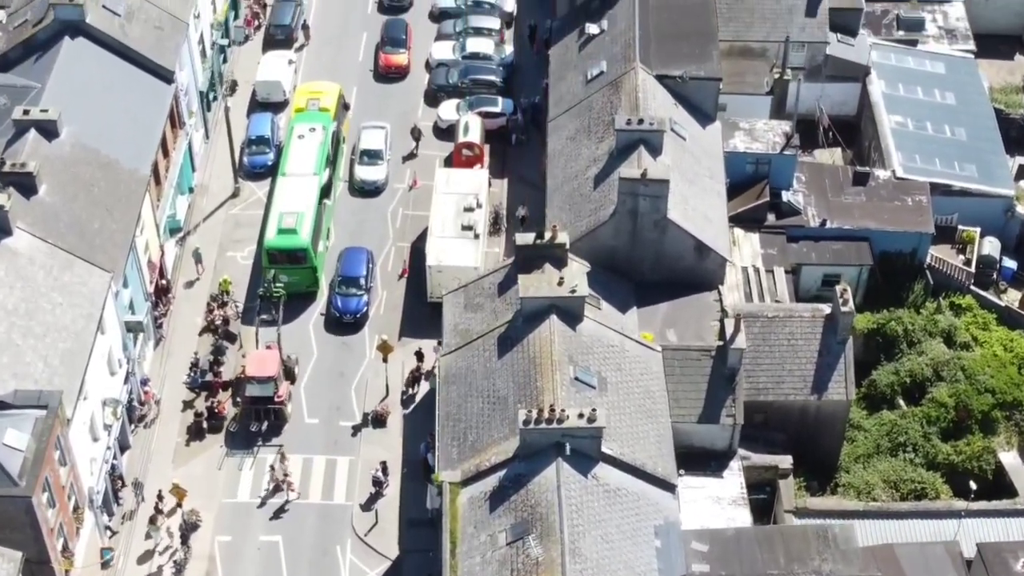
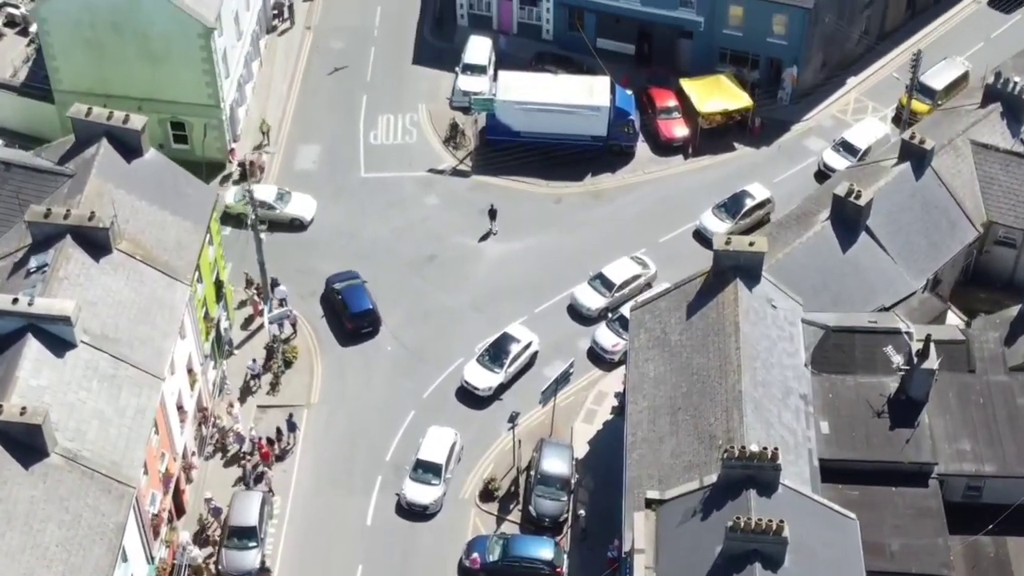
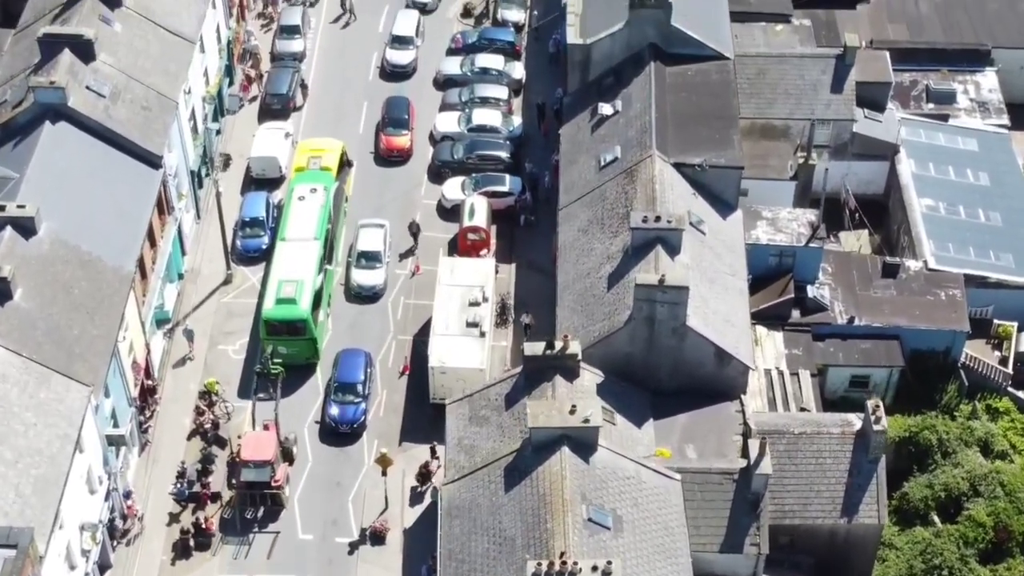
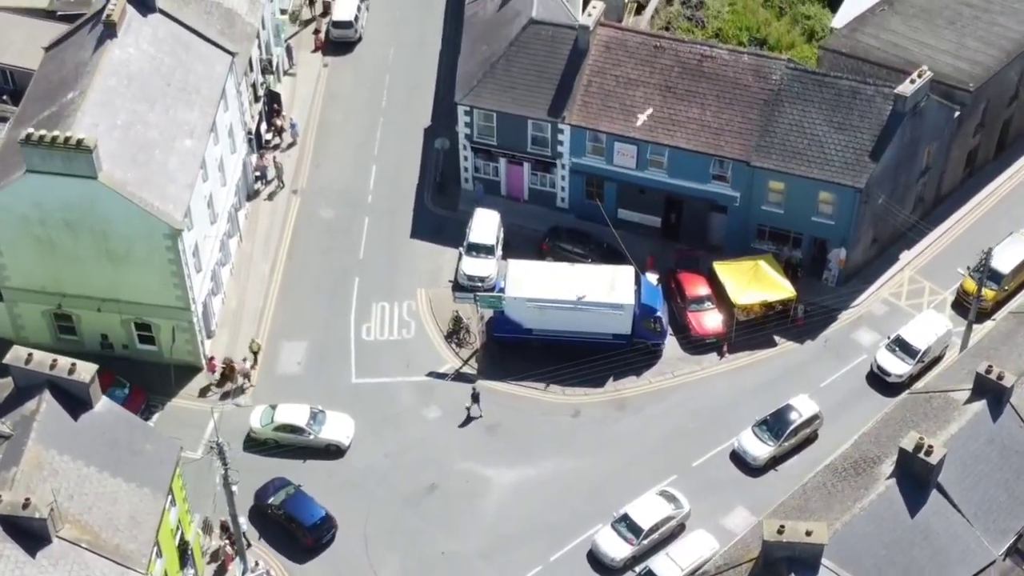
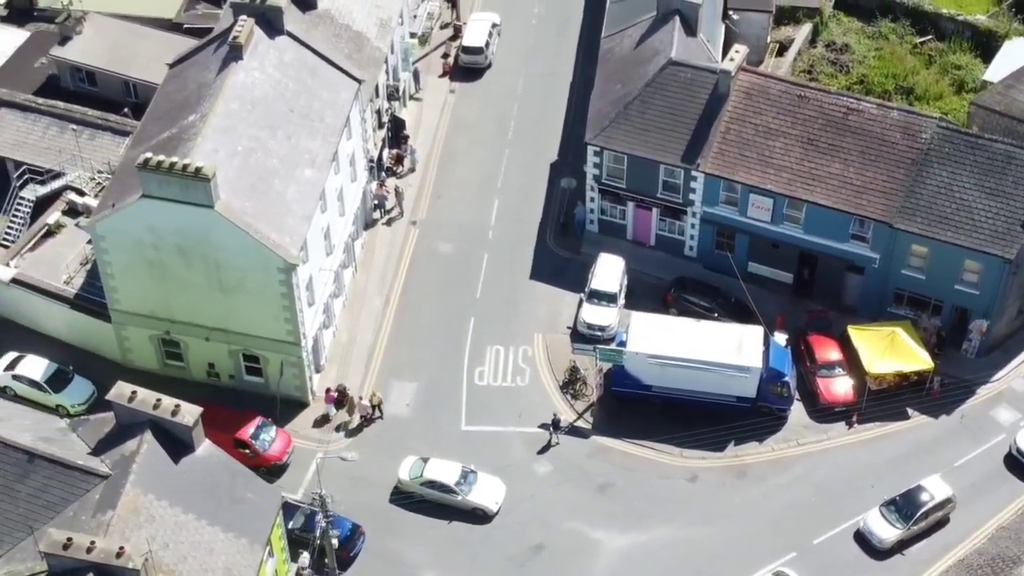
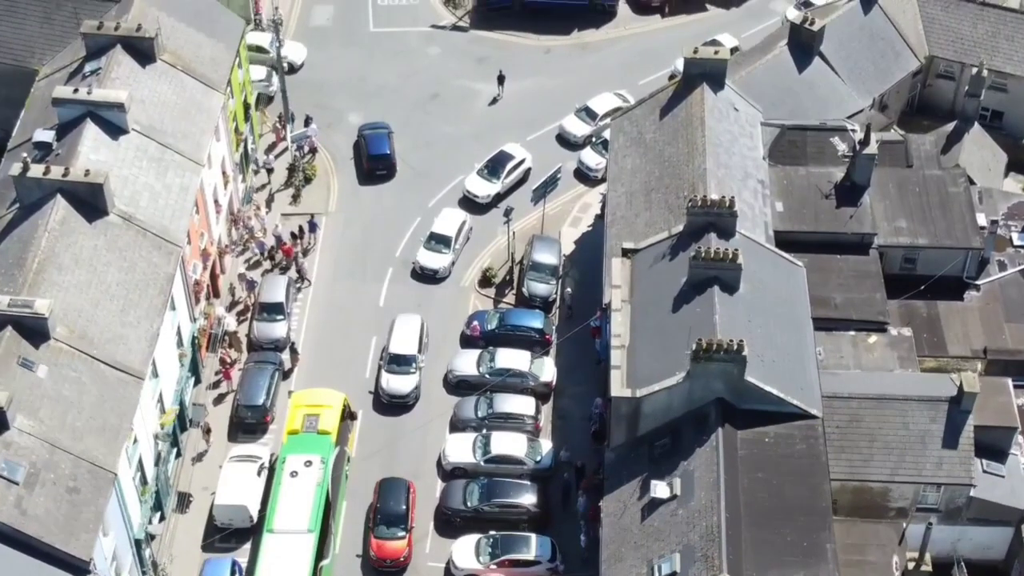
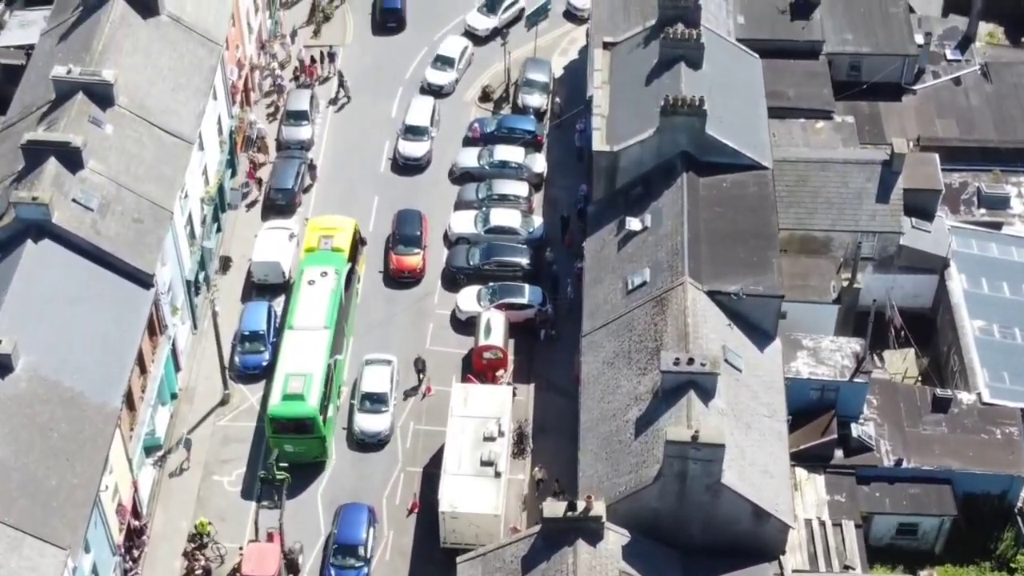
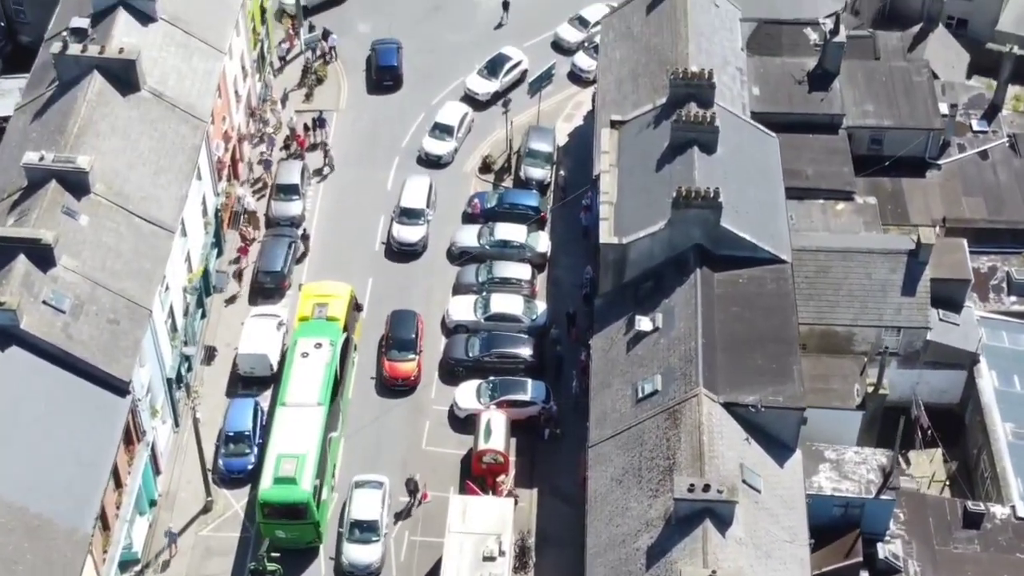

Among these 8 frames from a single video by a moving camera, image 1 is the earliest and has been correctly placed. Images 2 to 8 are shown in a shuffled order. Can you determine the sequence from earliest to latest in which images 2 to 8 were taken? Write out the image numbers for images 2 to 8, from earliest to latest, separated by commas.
3, 7, 8, 6, 2, 4, 5
